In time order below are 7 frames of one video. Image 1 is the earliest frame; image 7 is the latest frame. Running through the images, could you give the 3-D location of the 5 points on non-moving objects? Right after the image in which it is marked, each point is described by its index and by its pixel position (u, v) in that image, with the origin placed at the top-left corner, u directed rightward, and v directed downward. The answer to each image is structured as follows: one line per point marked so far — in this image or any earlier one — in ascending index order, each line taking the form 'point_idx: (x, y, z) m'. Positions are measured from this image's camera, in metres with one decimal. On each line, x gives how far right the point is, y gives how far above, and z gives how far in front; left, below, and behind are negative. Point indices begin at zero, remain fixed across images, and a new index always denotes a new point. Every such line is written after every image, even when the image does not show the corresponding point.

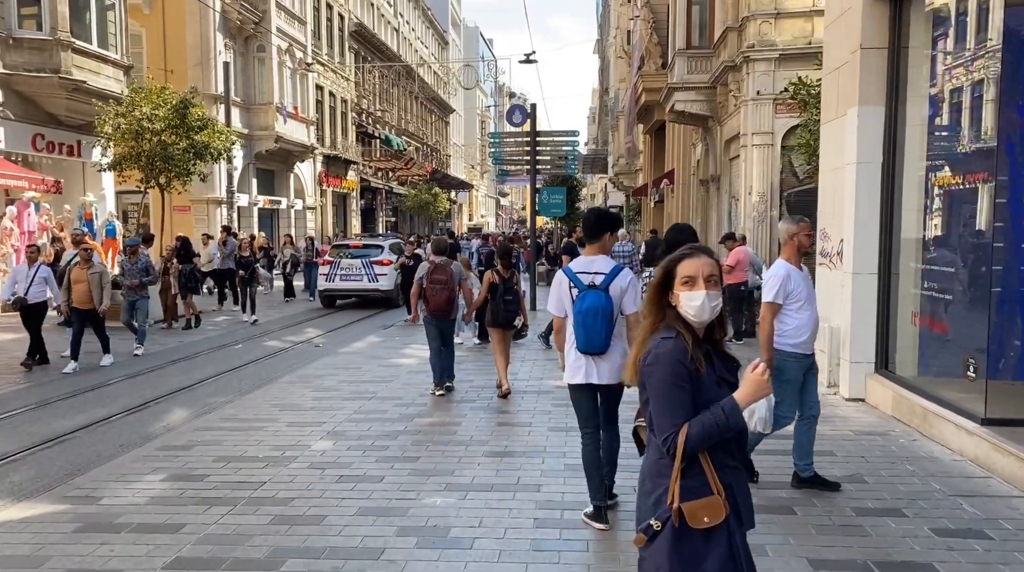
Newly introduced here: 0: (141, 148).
0: (-7.0, +2.6, +18.9) m
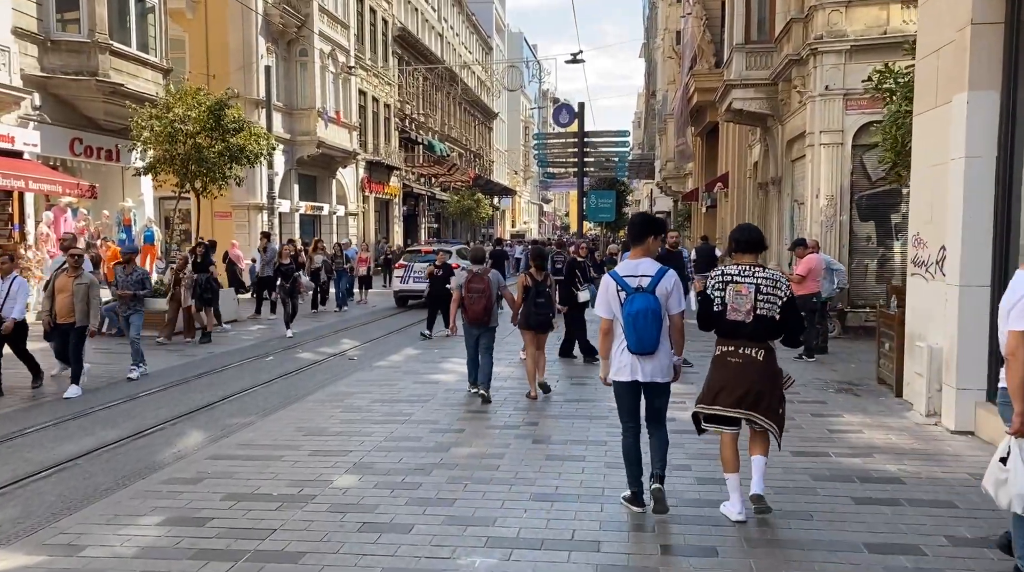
0: (-6.1, +2.4, +18.2) m
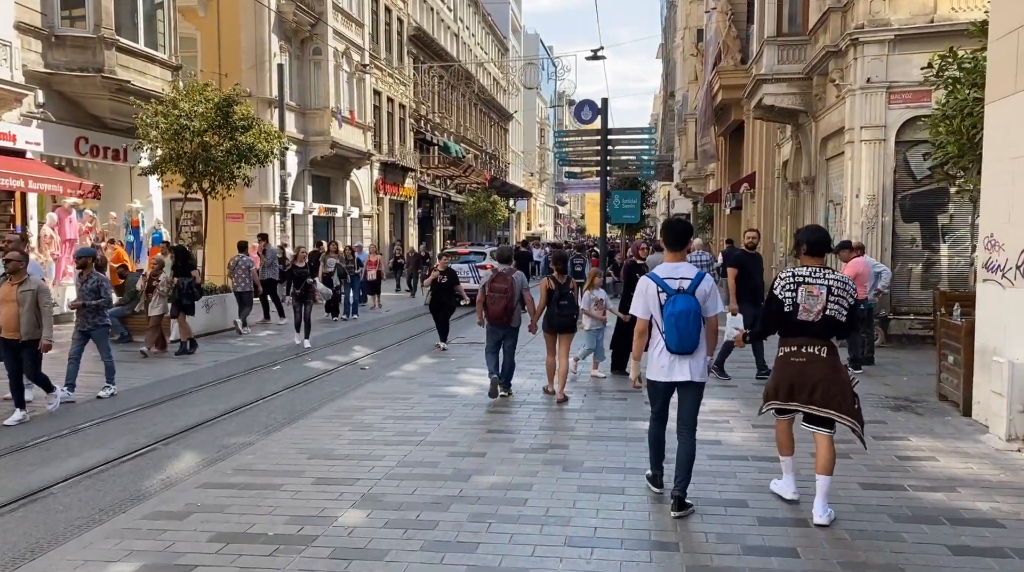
0: (-5.7, +2.4, +17.4) m
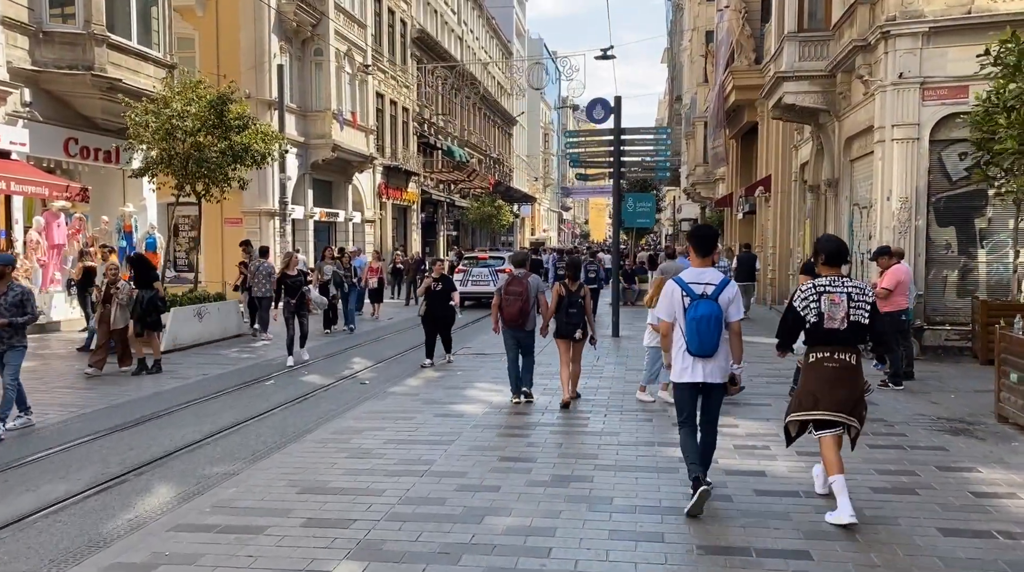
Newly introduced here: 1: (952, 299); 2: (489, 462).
0: (-5.6, +2.2, +16.5) m
1: (+6.3, -0.2, +14.4) m
2: (-0.2, -1.3, +7.3) m
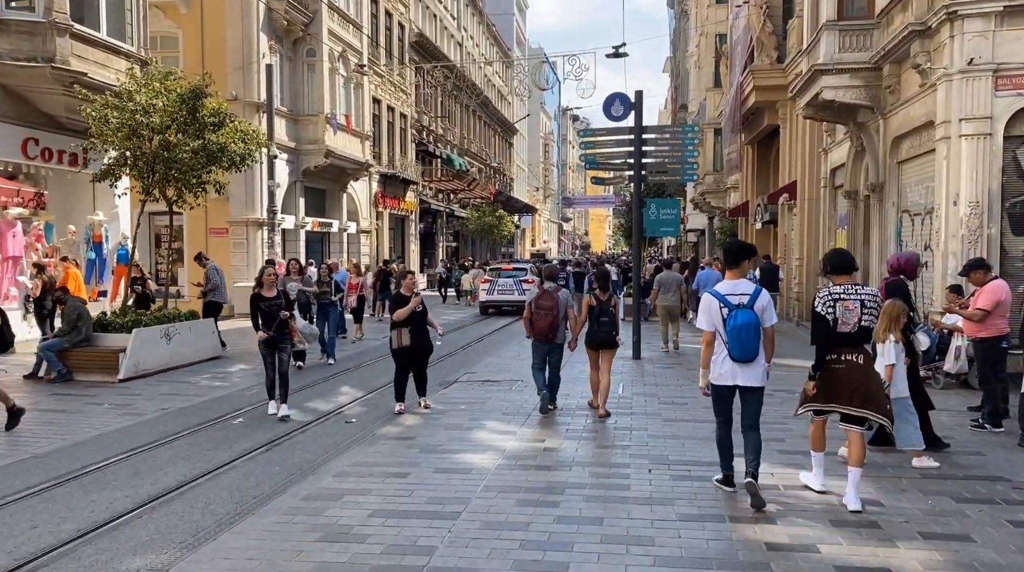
0: (-5.5, +2.0, +14.7) m
1: (+6.5, -0.4, +12.5) m
2: (0.0, -1.5, +5.4) m
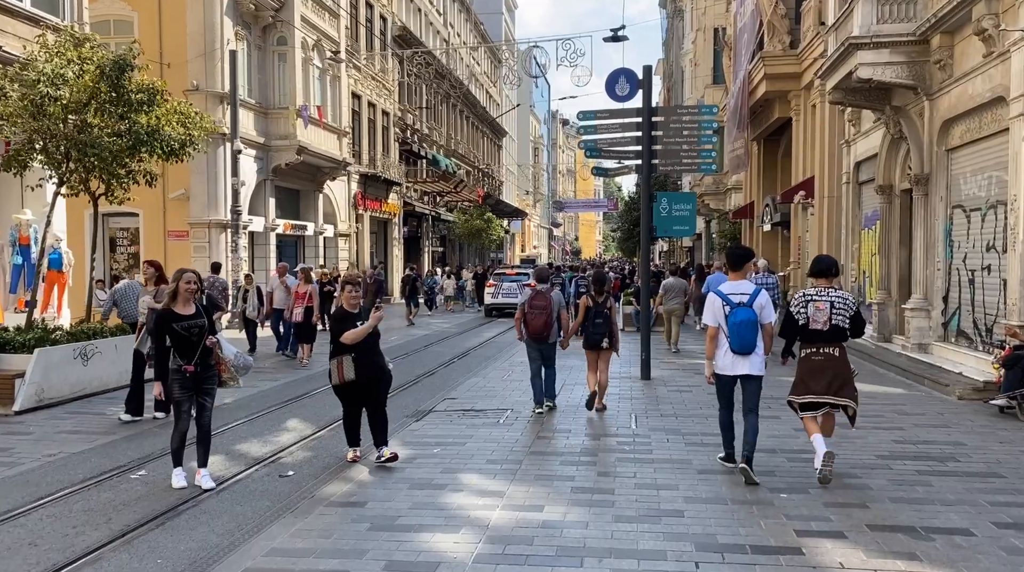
0: (-5.6, +1.9, +12.3) m
1: (+6.4, -0.5, +10.3) m
2: (-0.1, -1.5, +3.0) m
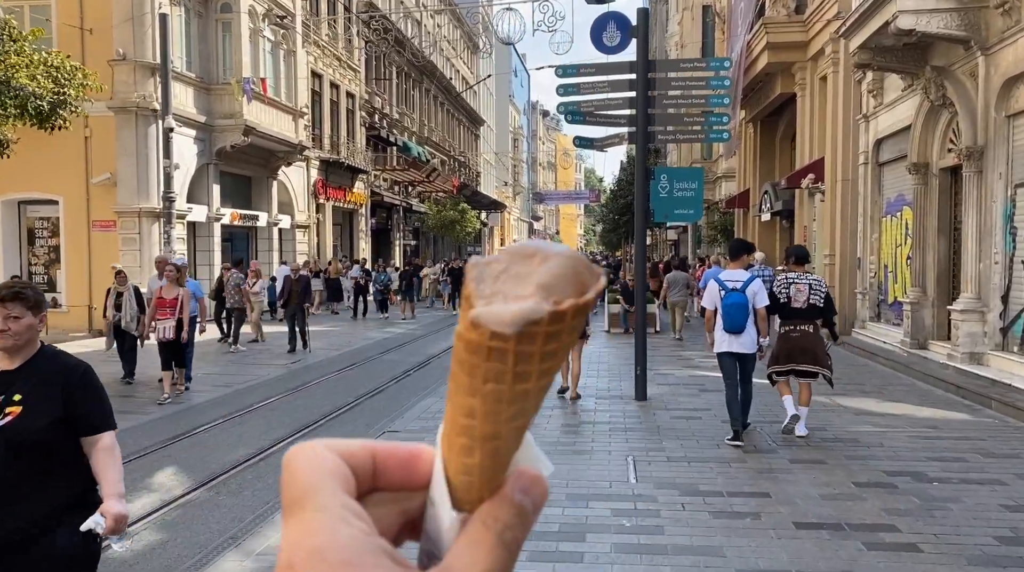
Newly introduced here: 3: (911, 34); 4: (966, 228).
0: (-6.0, +1.9, +9.4) m
1: (+6.0, -0.5, +7.6) m
2: (-0.3, -1.6, +0.3) m
3: (+4.8, +3.0, +11.9) m
4: (+5.7, +0.7, +12.6) m
